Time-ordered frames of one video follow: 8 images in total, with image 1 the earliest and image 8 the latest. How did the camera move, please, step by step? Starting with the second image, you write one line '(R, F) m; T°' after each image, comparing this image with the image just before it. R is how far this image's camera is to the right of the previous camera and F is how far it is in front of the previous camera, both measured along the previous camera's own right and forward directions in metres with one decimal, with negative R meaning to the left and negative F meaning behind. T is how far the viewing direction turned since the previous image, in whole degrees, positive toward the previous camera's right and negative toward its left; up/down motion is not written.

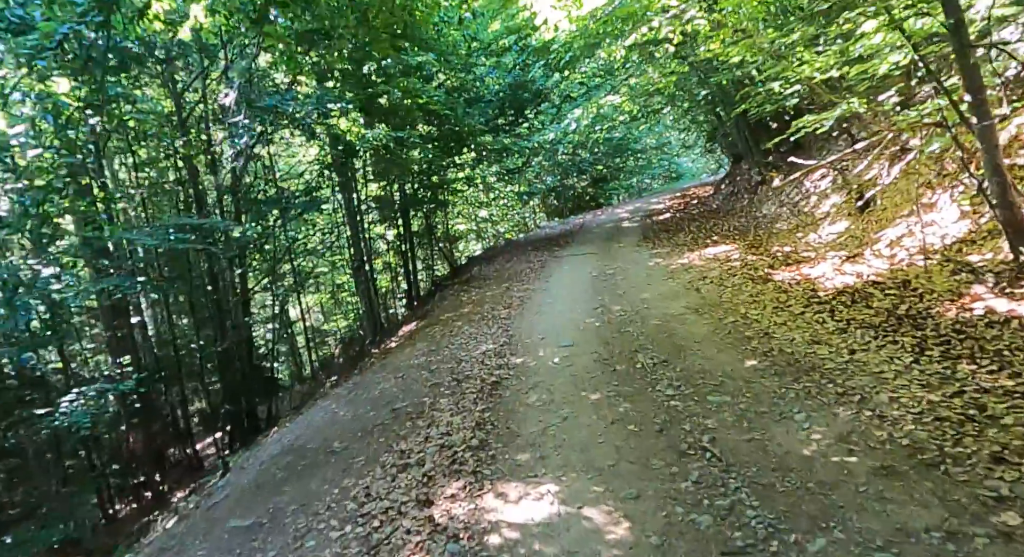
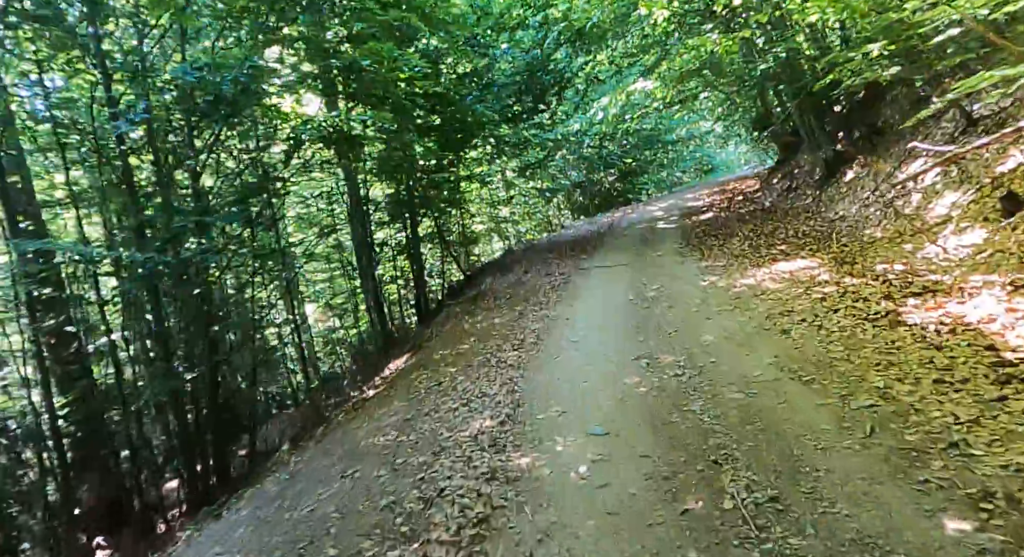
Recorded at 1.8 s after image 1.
(+0.1, +2.0) m; -2°
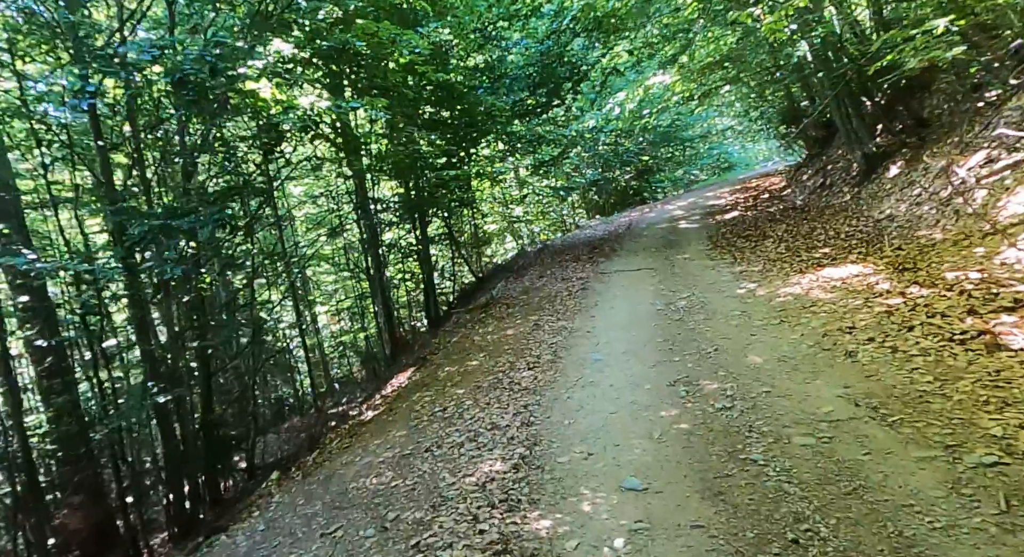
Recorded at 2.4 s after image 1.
(0.0, +0.7) m; -1°
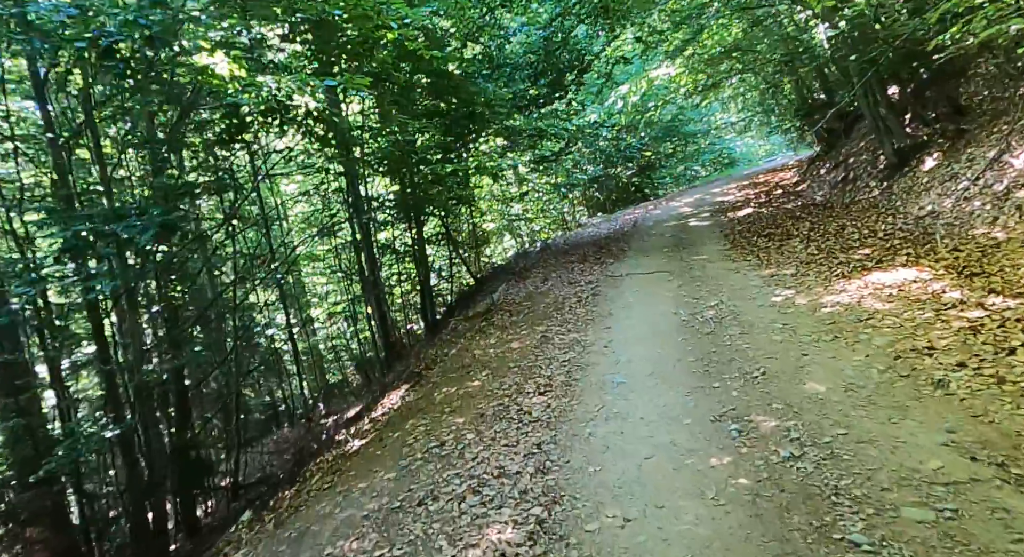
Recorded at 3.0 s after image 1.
(-0.1, +0.8) m; 0°
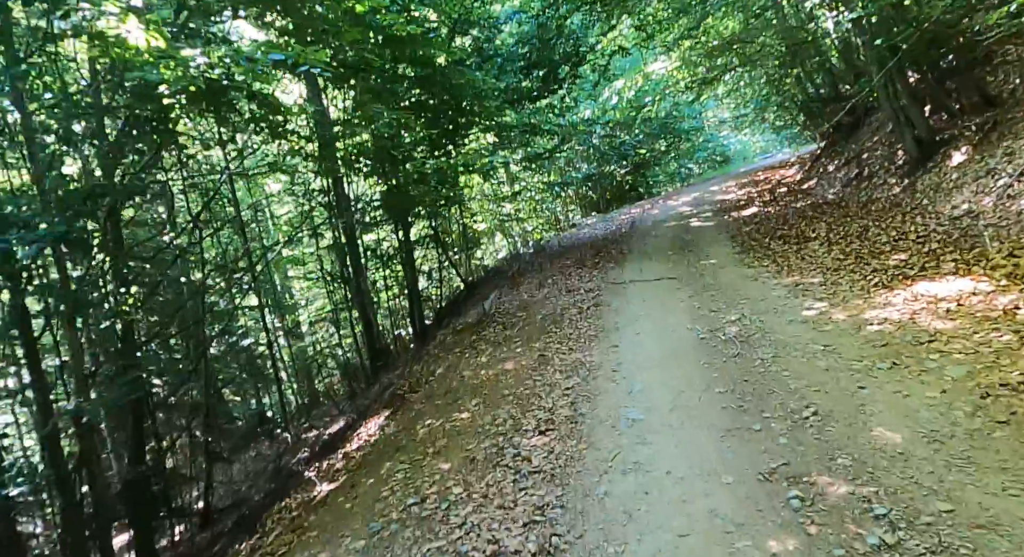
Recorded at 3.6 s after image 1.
(0.0, +0.8) m; +1°
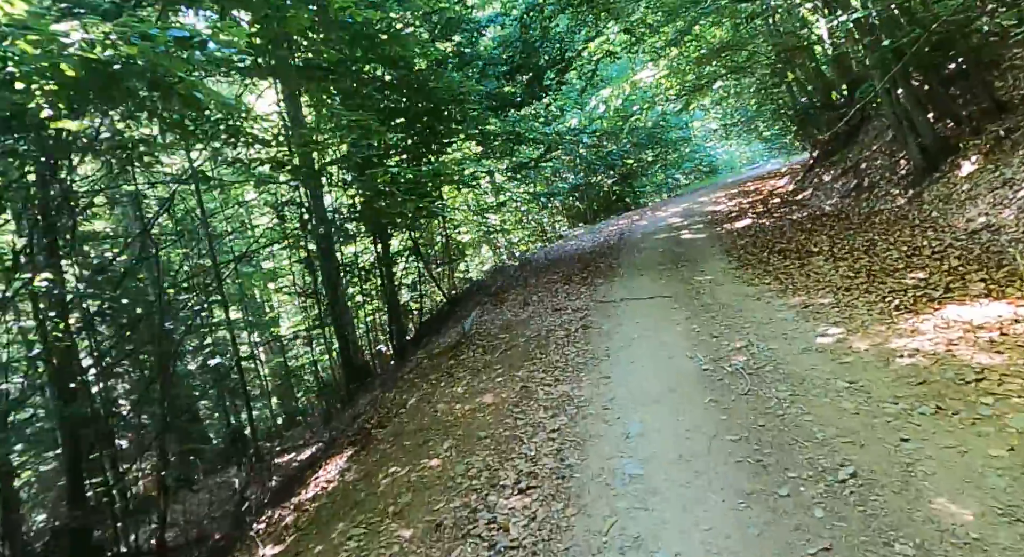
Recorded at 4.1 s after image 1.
(+0.1, +0.6) m; +1°
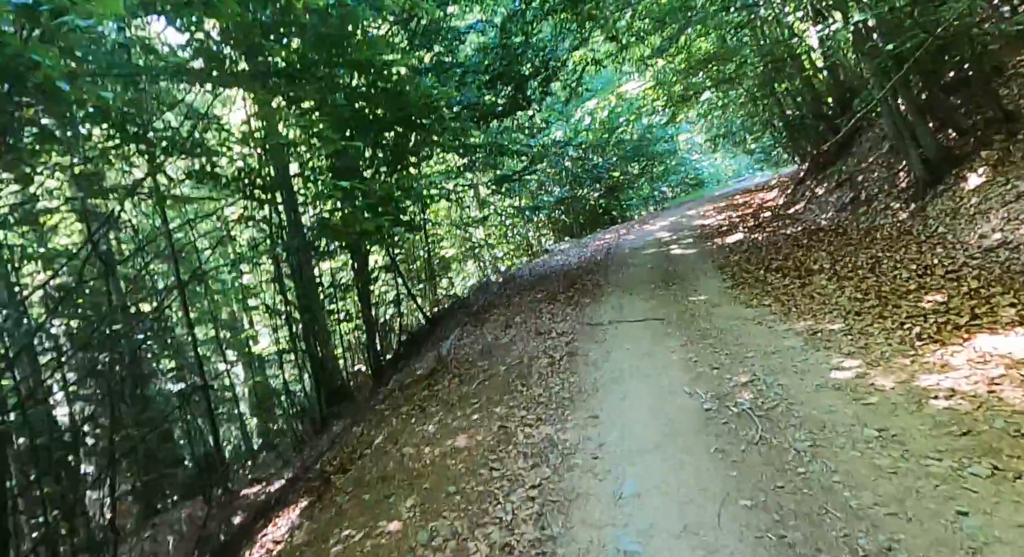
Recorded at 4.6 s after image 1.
(+0.1, +0.6) m; +1°
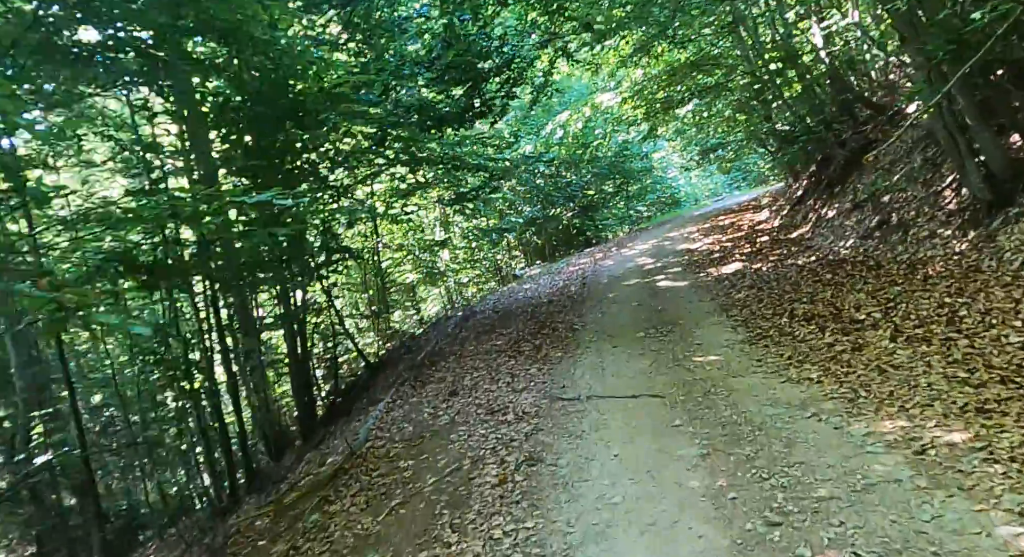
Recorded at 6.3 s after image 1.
(+0.3, +2.0) m; +2°
